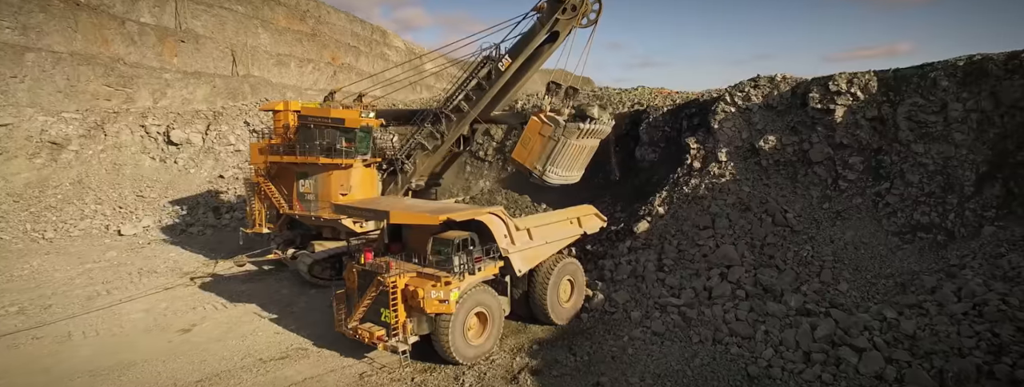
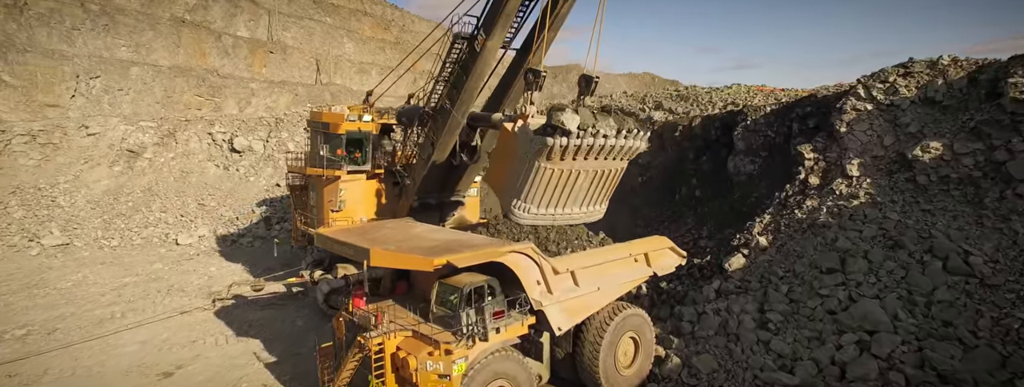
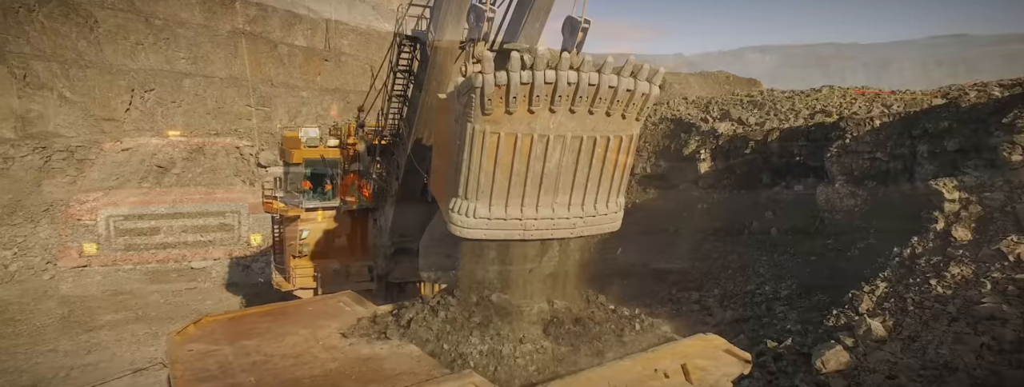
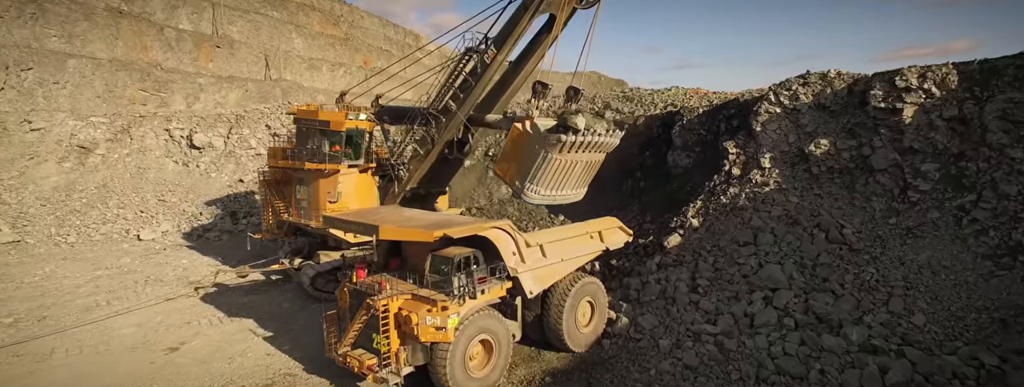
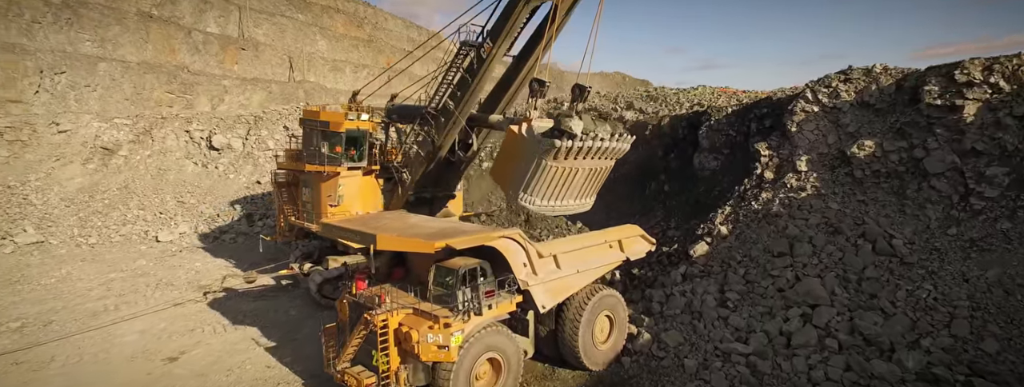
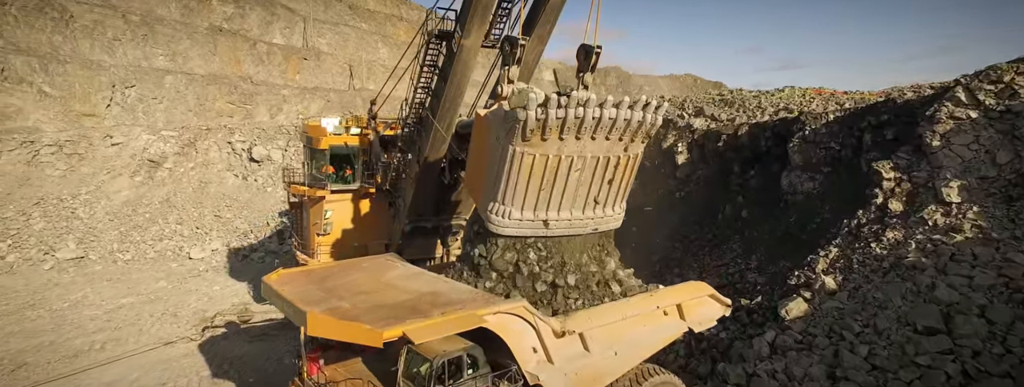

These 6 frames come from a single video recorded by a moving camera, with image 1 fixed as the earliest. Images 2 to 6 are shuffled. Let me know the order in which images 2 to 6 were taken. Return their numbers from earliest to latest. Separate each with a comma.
4, 5, 2, 6, 3
